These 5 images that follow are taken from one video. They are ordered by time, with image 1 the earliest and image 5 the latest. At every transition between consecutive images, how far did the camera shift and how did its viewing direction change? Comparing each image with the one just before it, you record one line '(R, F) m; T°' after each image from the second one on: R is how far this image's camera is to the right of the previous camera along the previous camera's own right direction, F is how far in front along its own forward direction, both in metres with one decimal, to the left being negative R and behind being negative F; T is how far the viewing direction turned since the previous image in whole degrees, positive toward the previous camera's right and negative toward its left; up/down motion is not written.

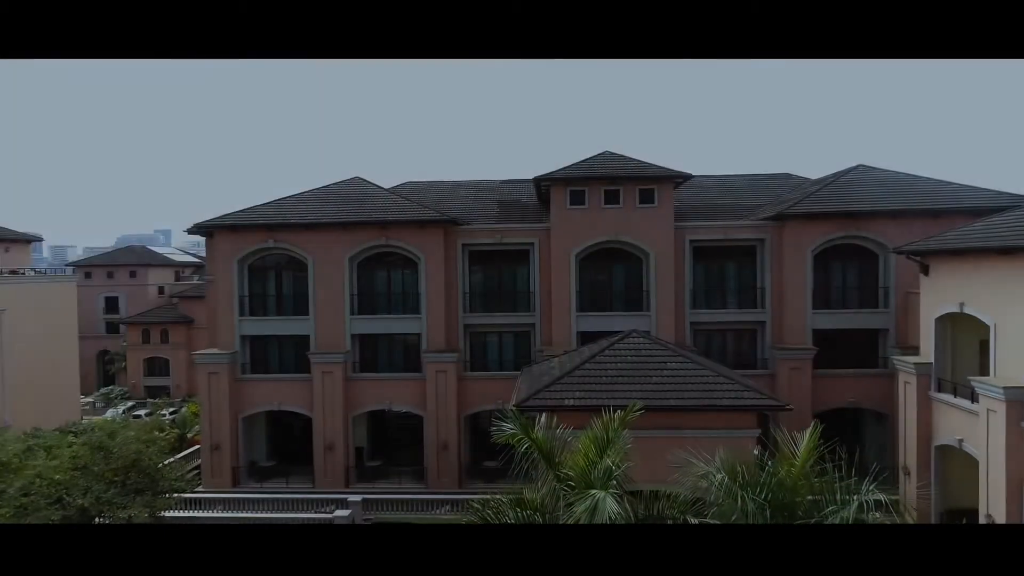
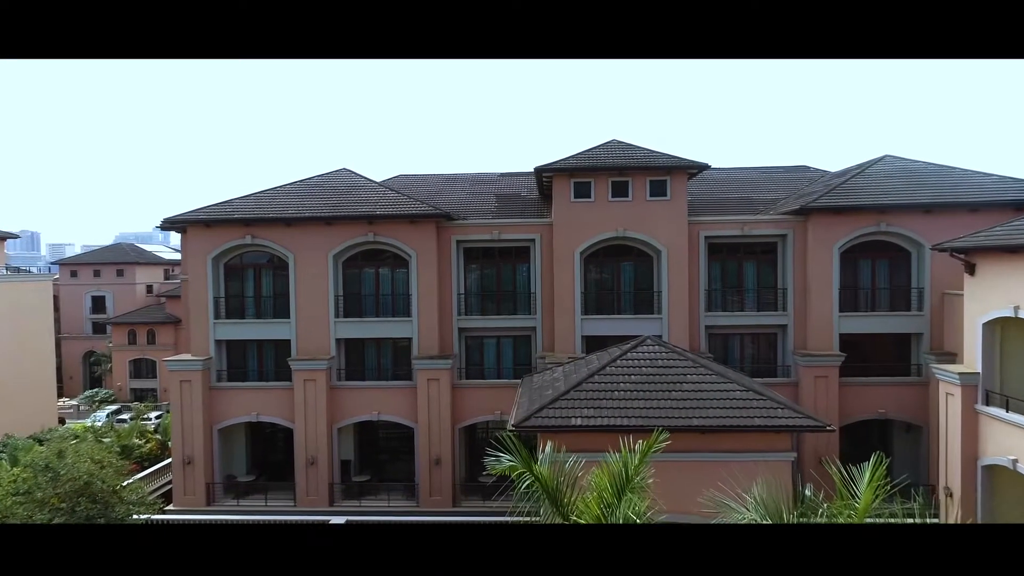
(0.0, +0.9) m; 0°
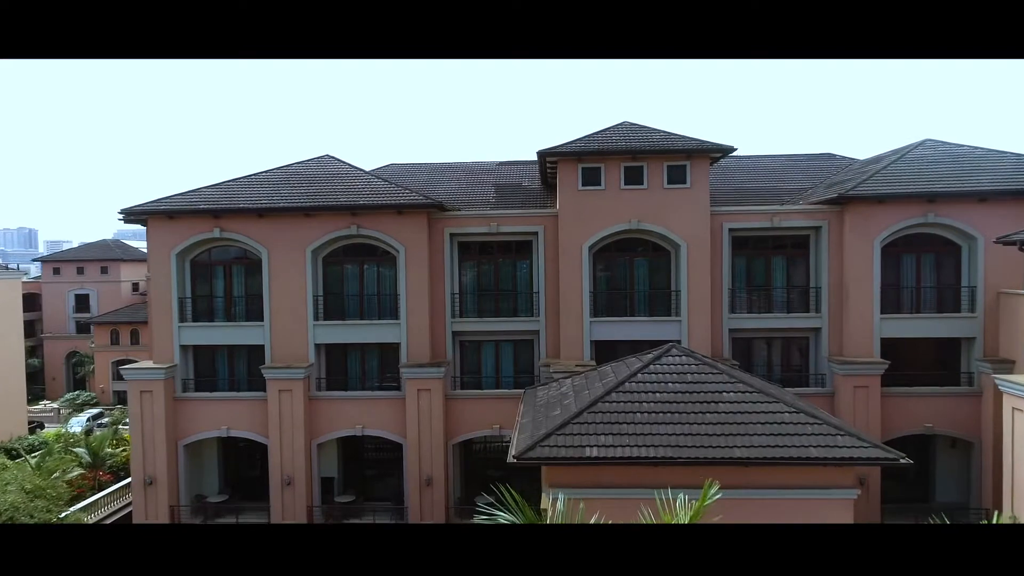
(0.0, +1.1) m; 0°
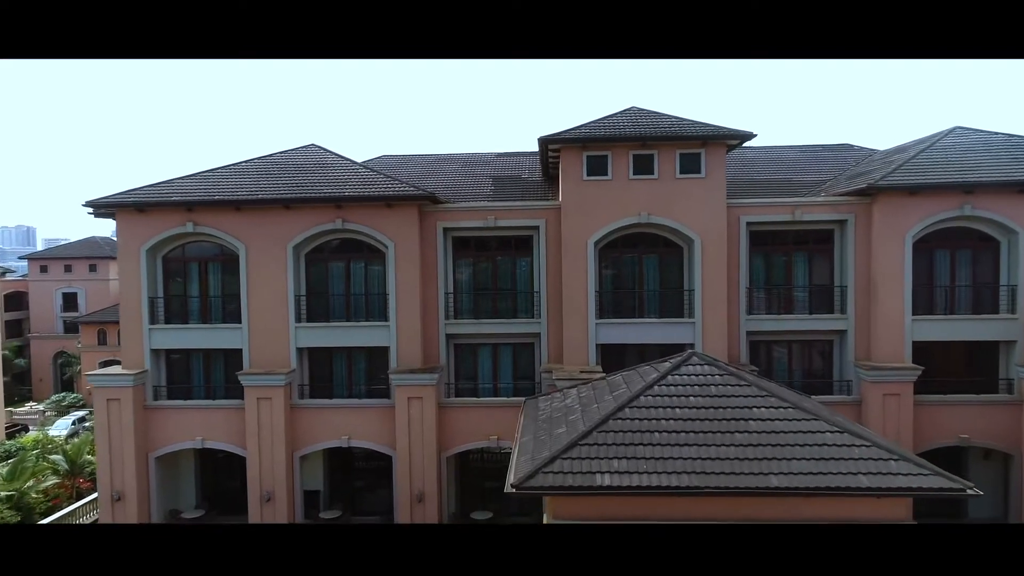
(0.0, +0.7) m; 0°
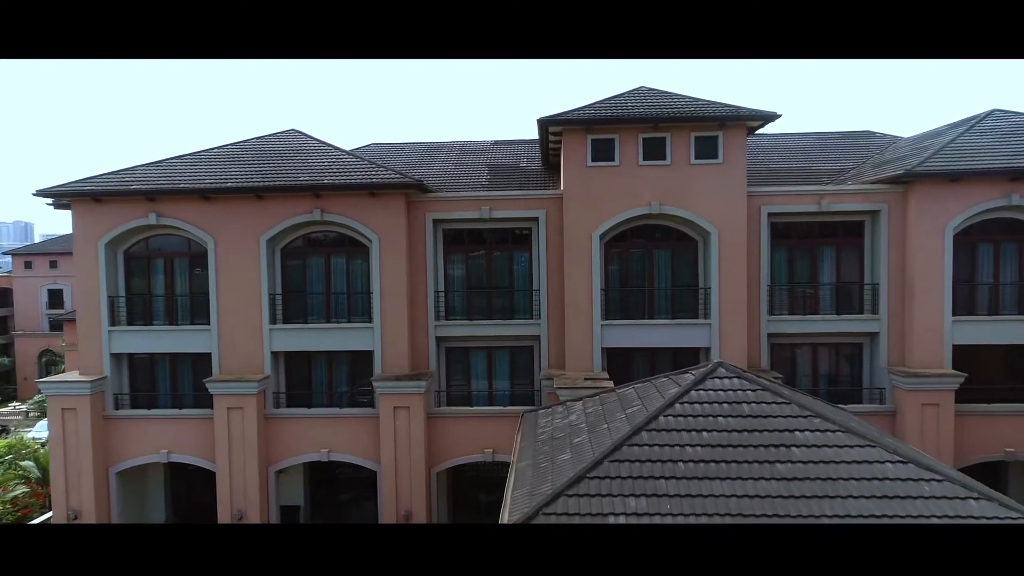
(0.0, +0.8) m; 0°
